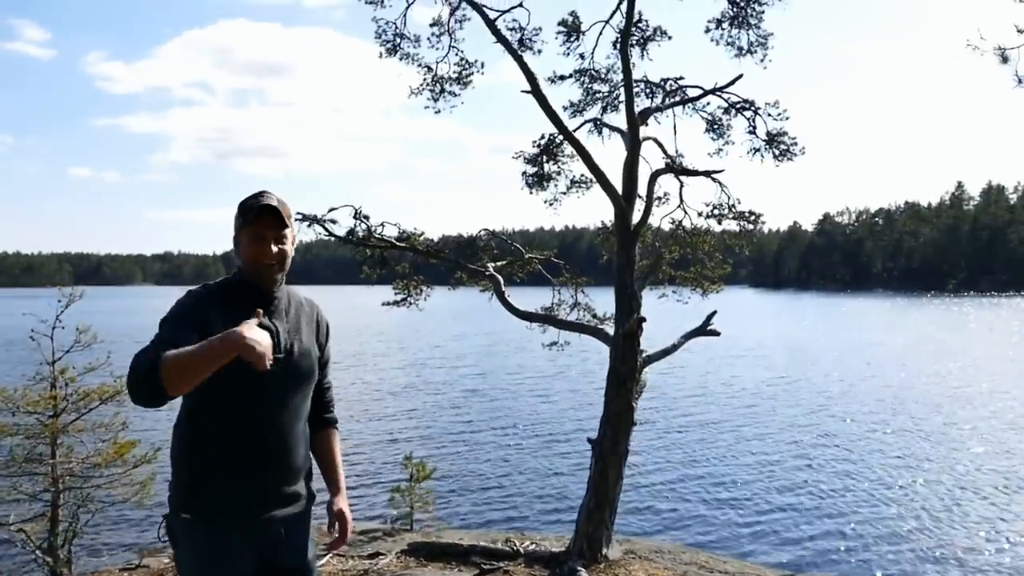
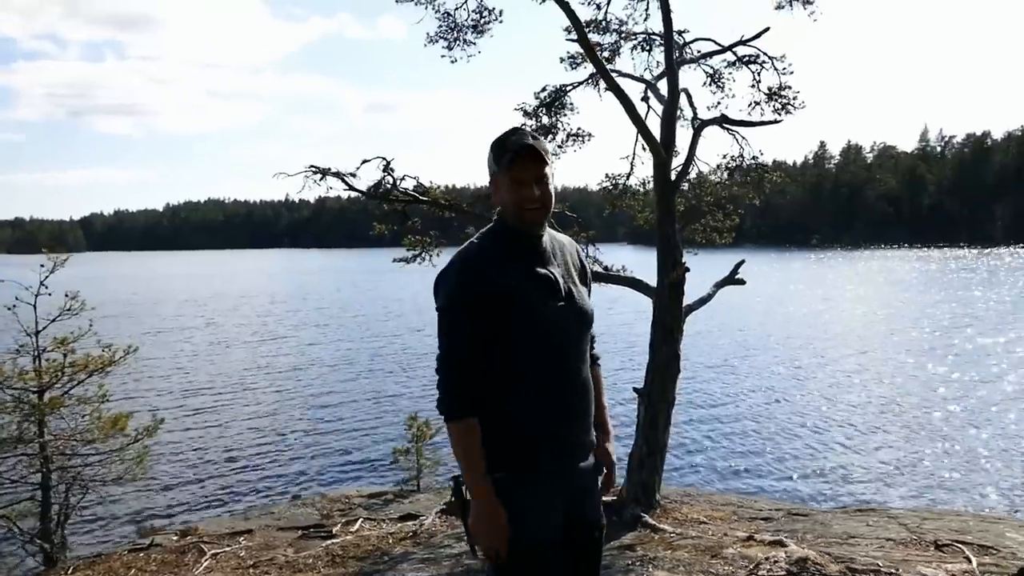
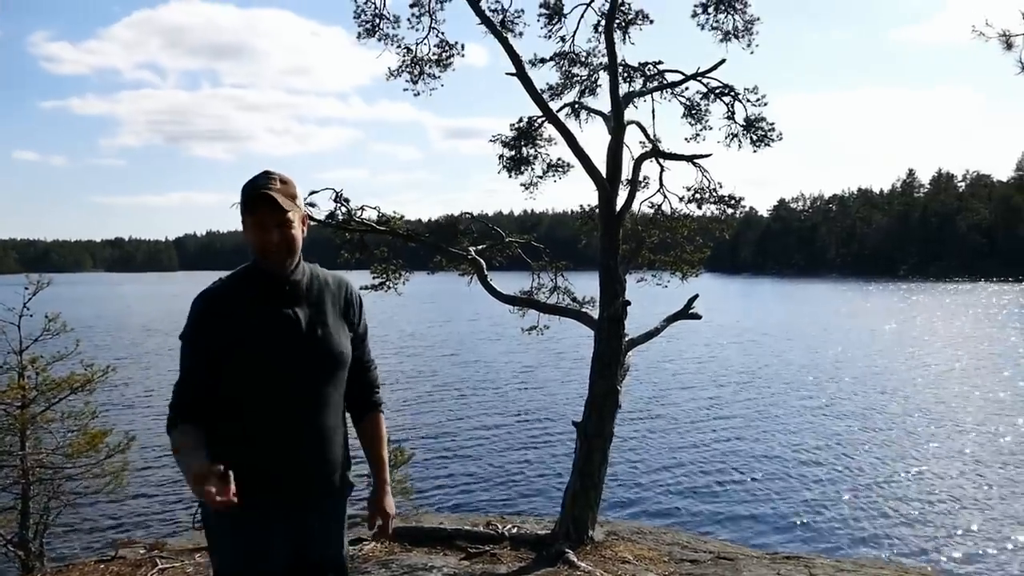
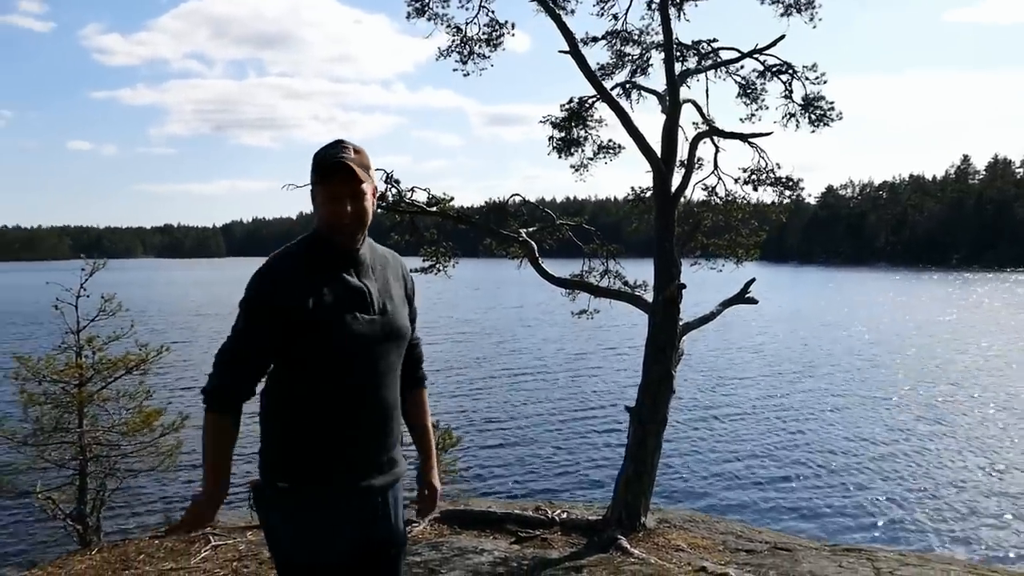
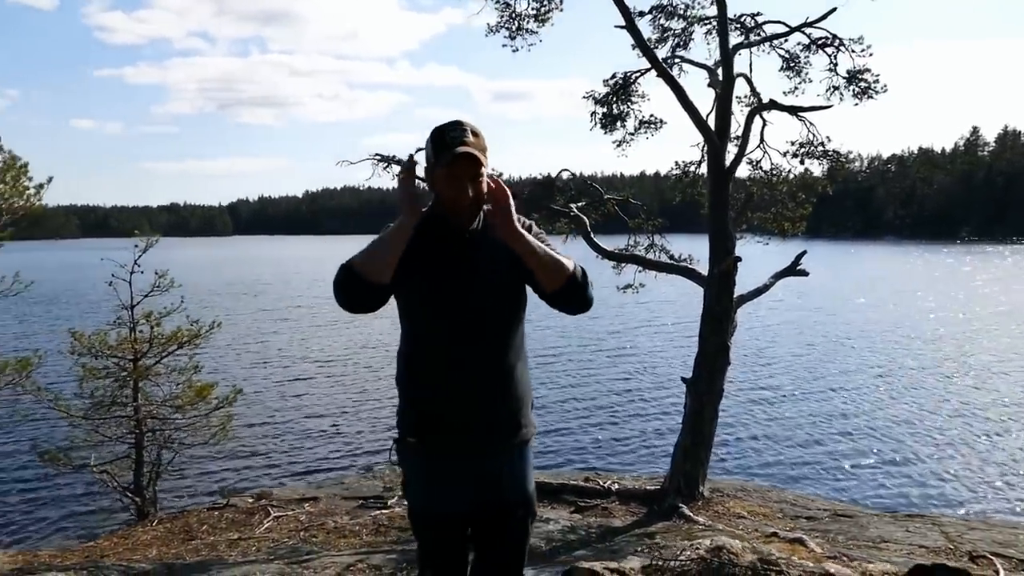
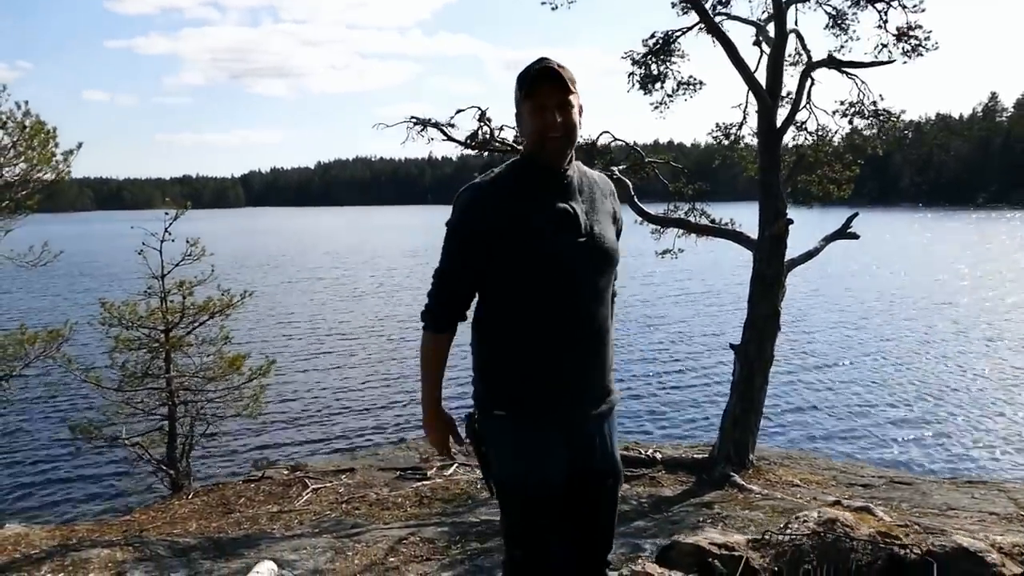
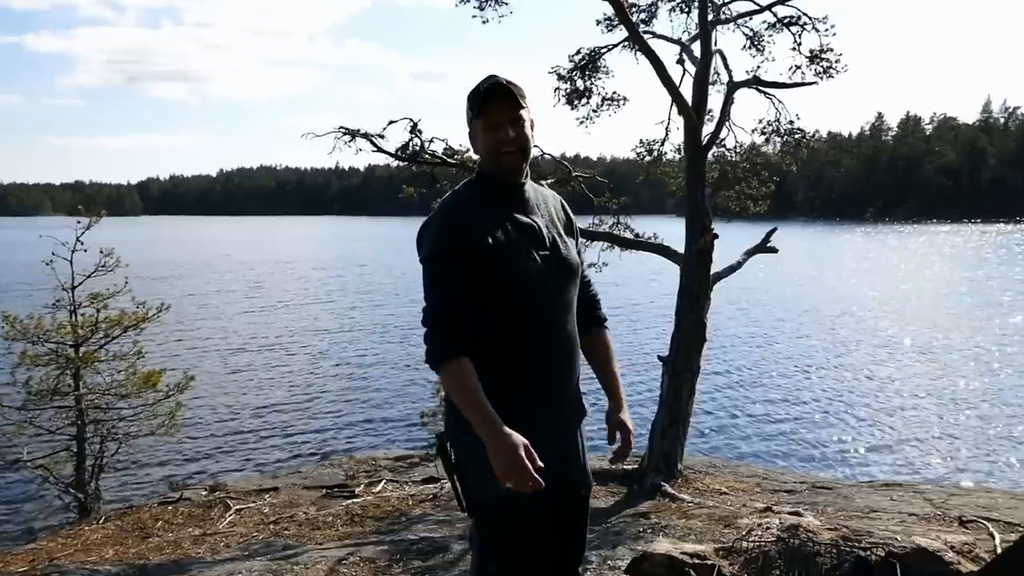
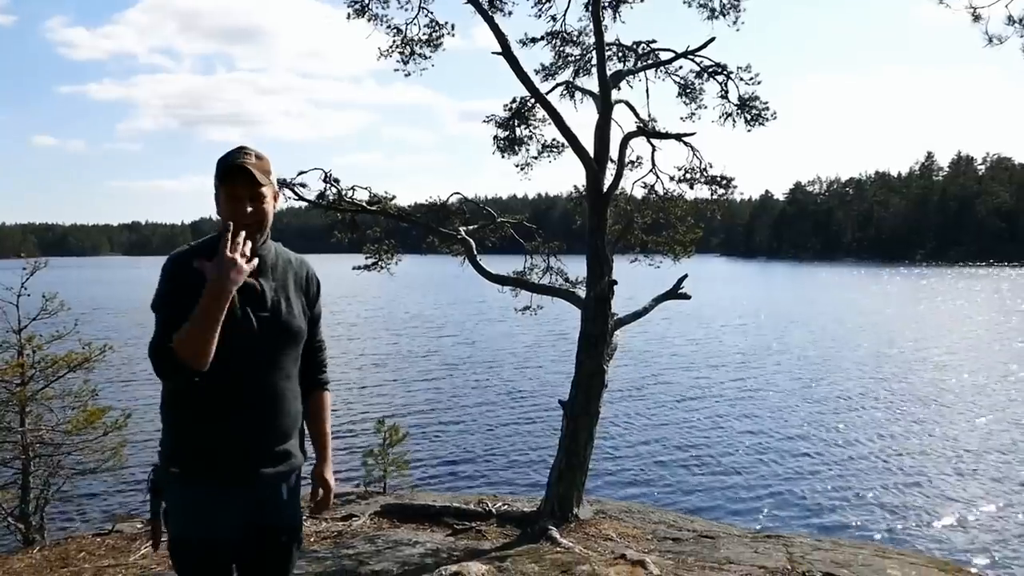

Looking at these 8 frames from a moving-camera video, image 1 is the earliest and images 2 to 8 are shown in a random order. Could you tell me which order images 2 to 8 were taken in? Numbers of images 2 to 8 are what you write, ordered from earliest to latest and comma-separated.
8, 3, 4, 5, 6, 7, 2
